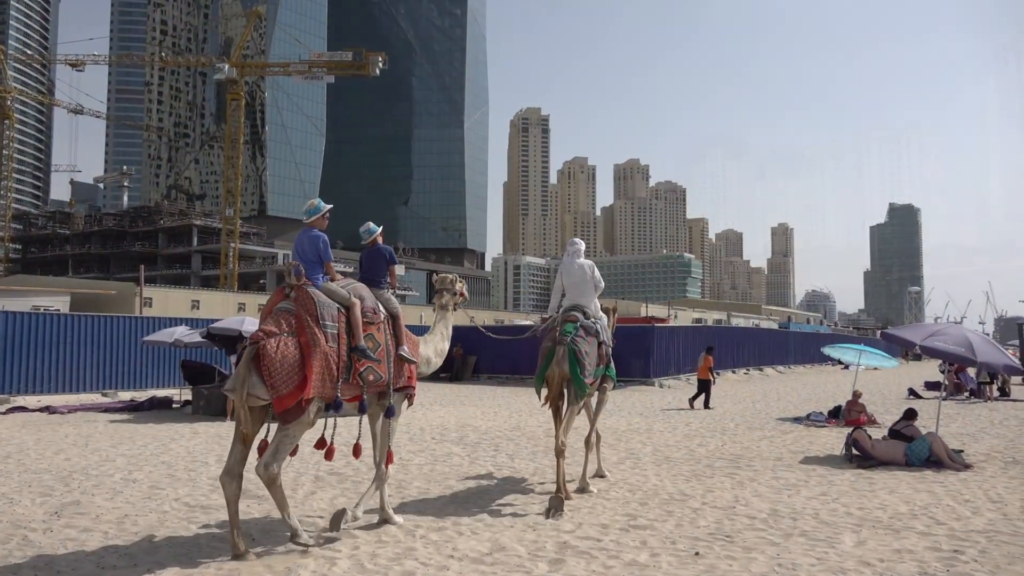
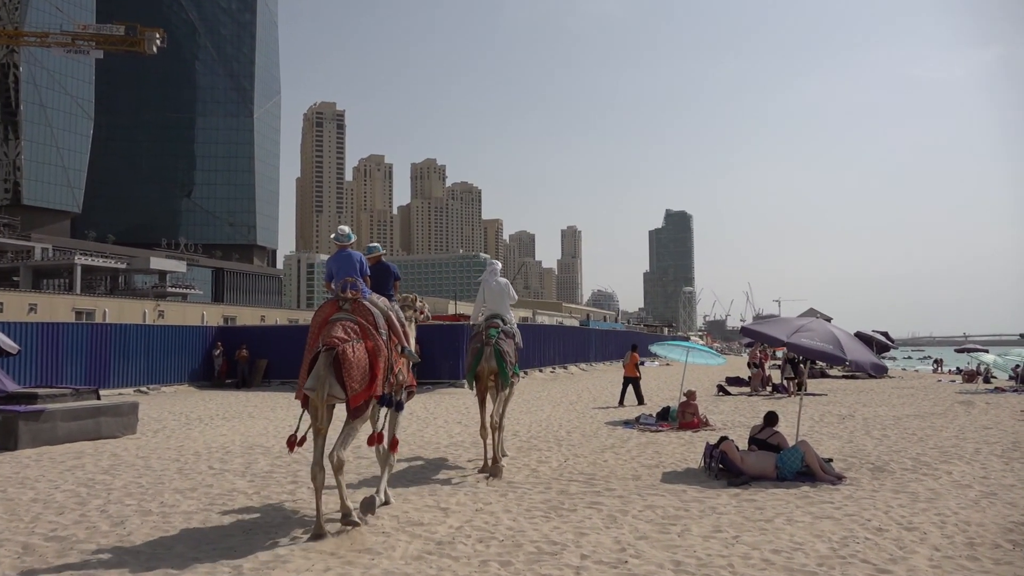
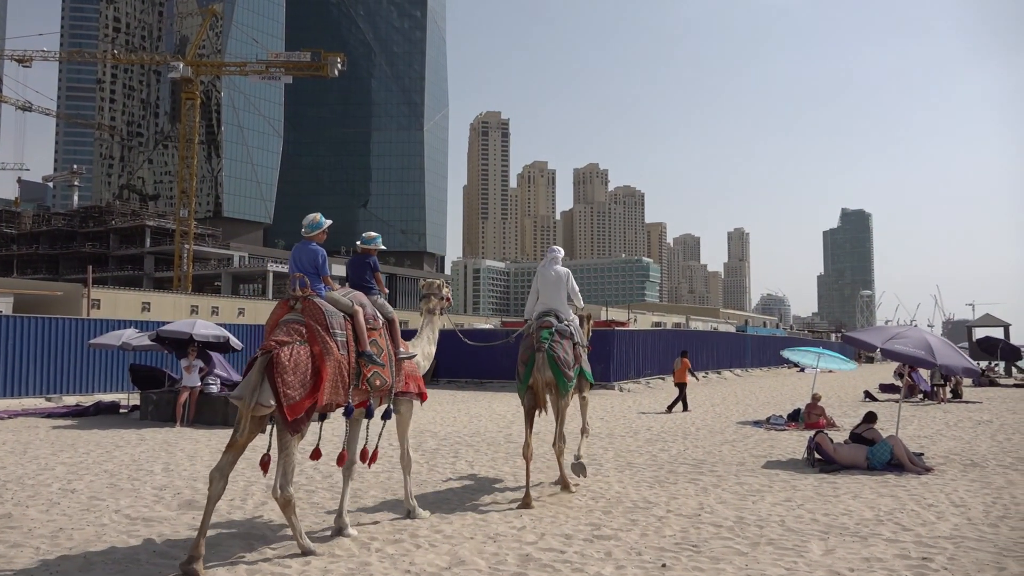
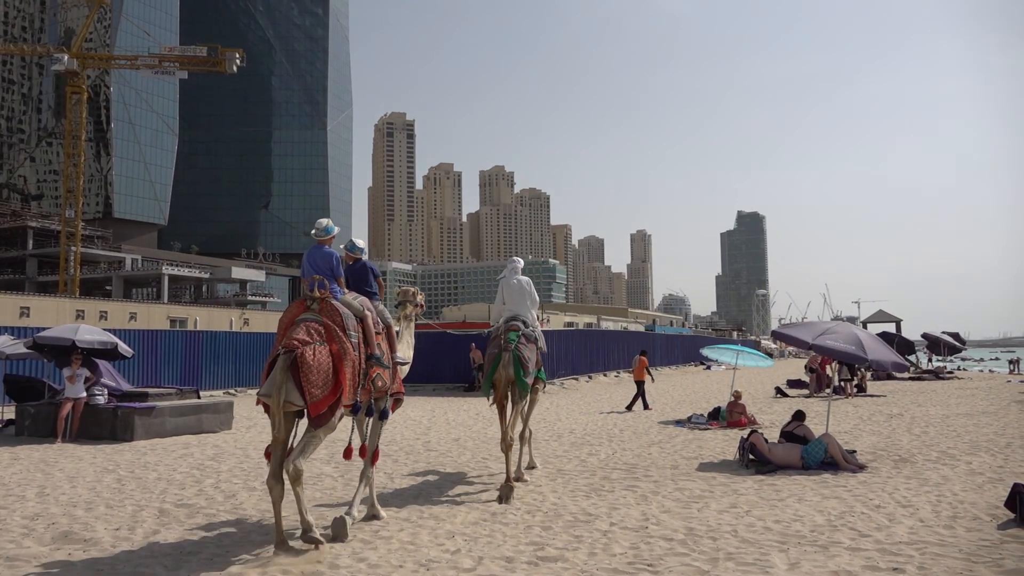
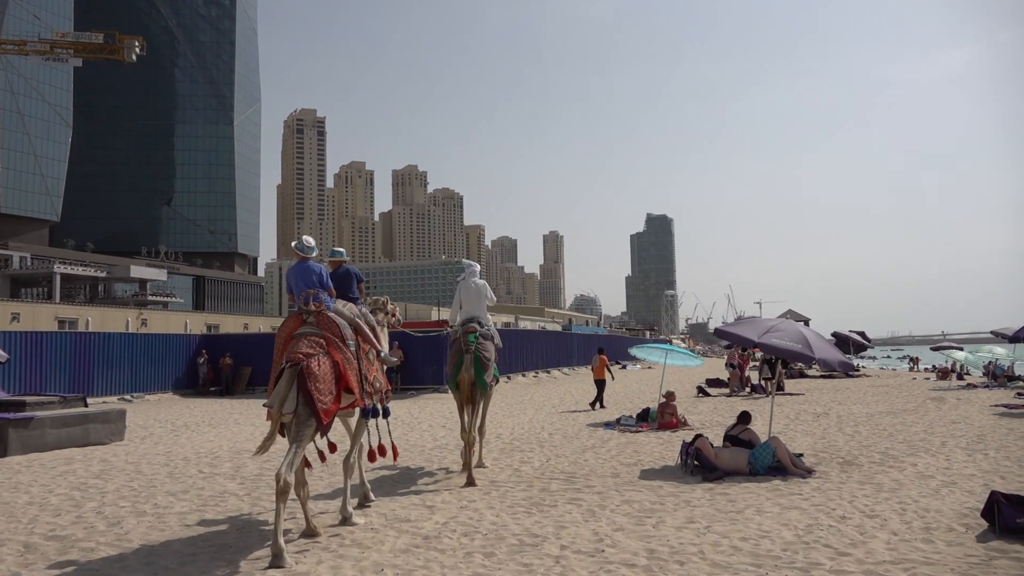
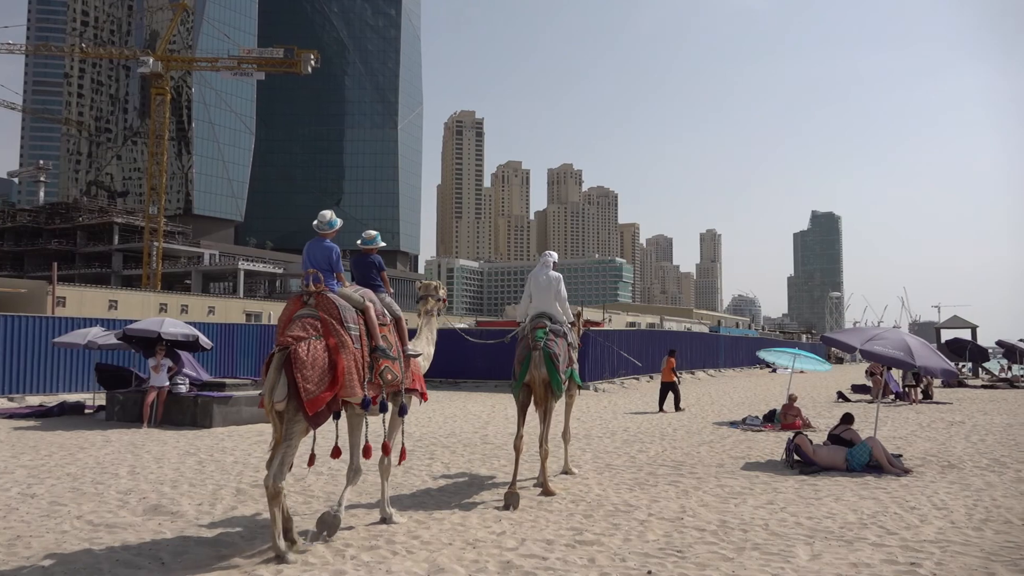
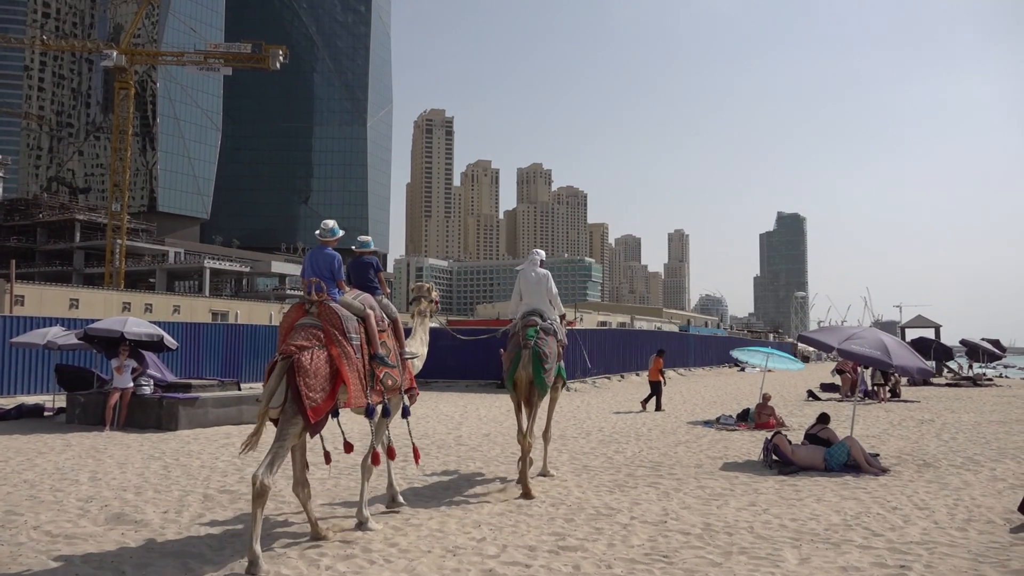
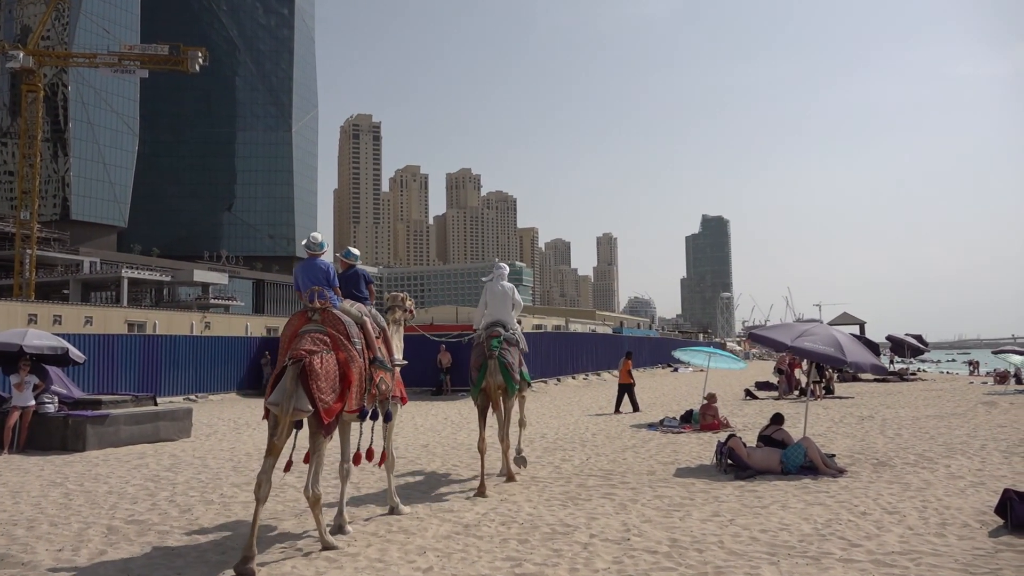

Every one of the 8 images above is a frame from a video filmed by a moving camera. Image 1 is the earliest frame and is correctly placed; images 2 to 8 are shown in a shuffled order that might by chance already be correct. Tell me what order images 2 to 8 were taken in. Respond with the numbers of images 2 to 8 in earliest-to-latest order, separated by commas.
3, 6, 7, 4, 8, 5, 2
